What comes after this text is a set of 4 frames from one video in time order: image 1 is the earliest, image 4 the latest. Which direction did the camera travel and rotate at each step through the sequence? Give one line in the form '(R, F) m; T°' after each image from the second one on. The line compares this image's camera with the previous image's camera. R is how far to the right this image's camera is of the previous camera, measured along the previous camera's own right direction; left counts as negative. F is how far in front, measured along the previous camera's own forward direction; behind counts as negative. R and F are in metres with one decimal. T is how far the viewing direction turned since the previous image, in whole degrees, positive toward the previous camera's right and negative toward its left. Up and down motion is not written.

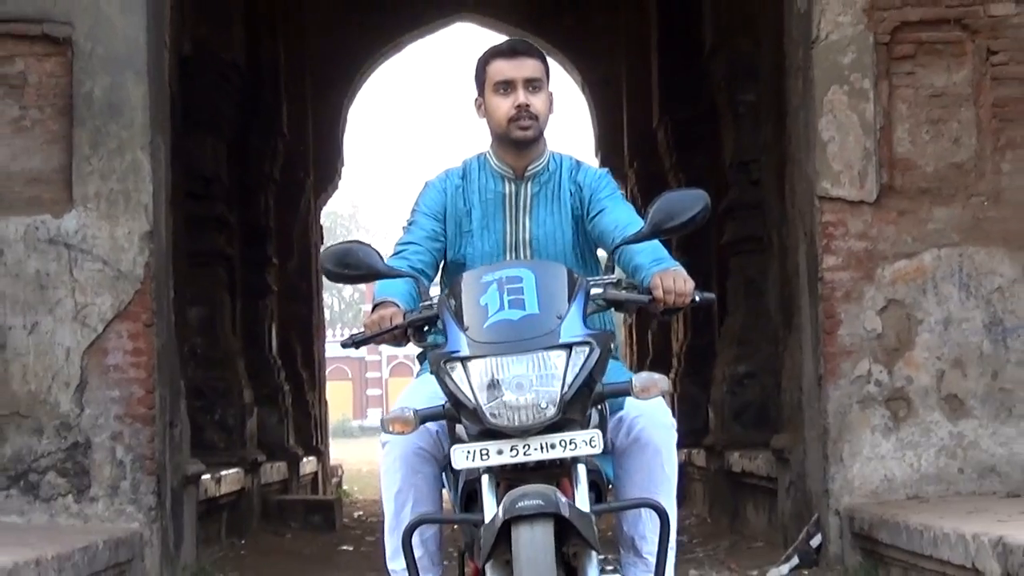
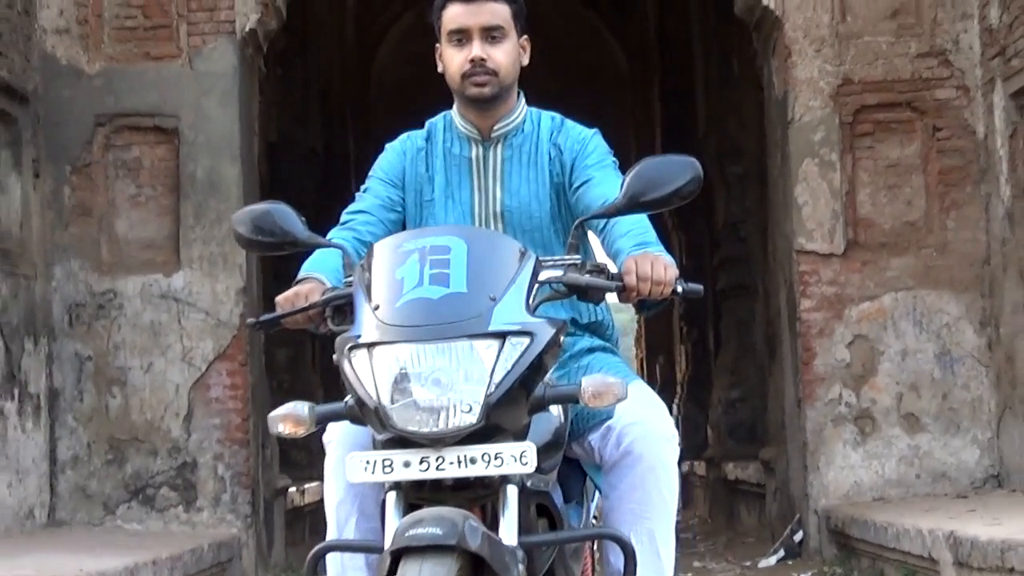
(-0.1, -1.1) m; 0°
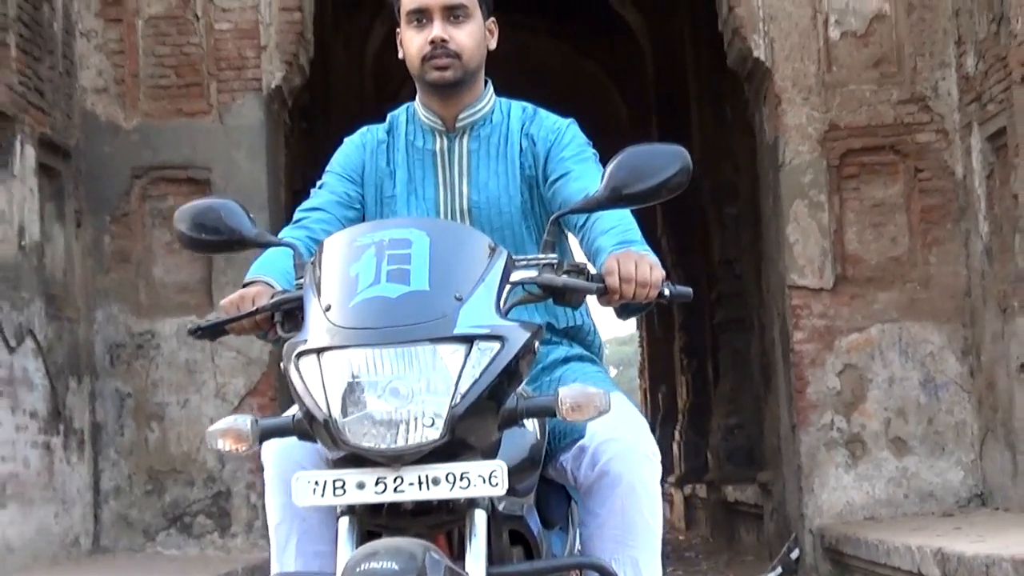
(0.0, -0.4) m; 0°
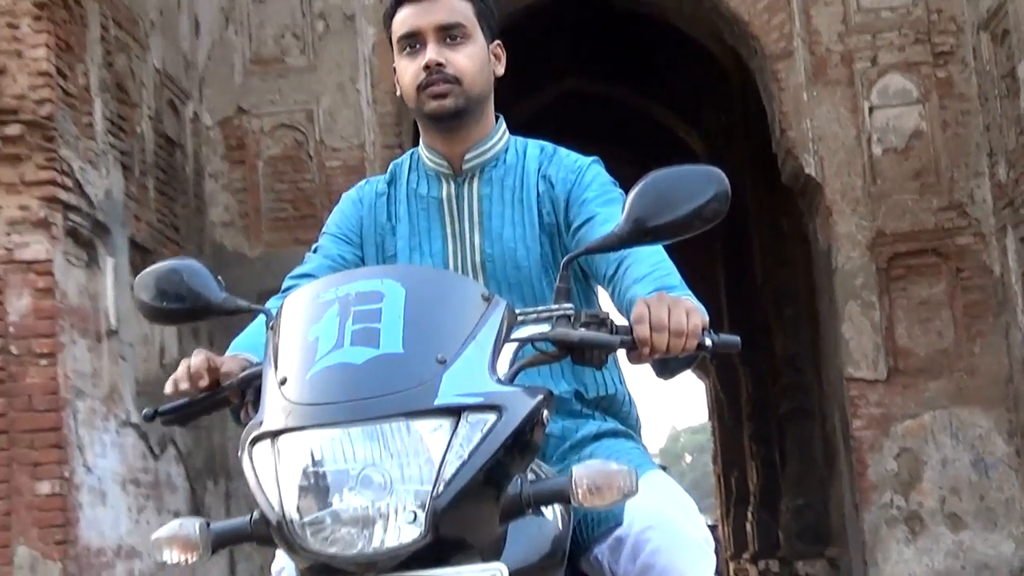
(0.0, -0.8) m; -2°
